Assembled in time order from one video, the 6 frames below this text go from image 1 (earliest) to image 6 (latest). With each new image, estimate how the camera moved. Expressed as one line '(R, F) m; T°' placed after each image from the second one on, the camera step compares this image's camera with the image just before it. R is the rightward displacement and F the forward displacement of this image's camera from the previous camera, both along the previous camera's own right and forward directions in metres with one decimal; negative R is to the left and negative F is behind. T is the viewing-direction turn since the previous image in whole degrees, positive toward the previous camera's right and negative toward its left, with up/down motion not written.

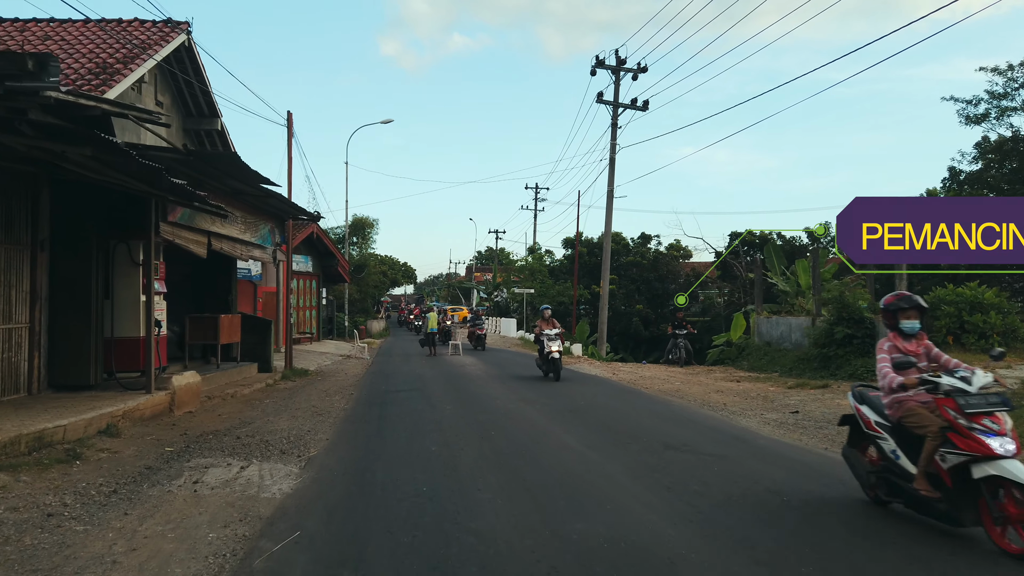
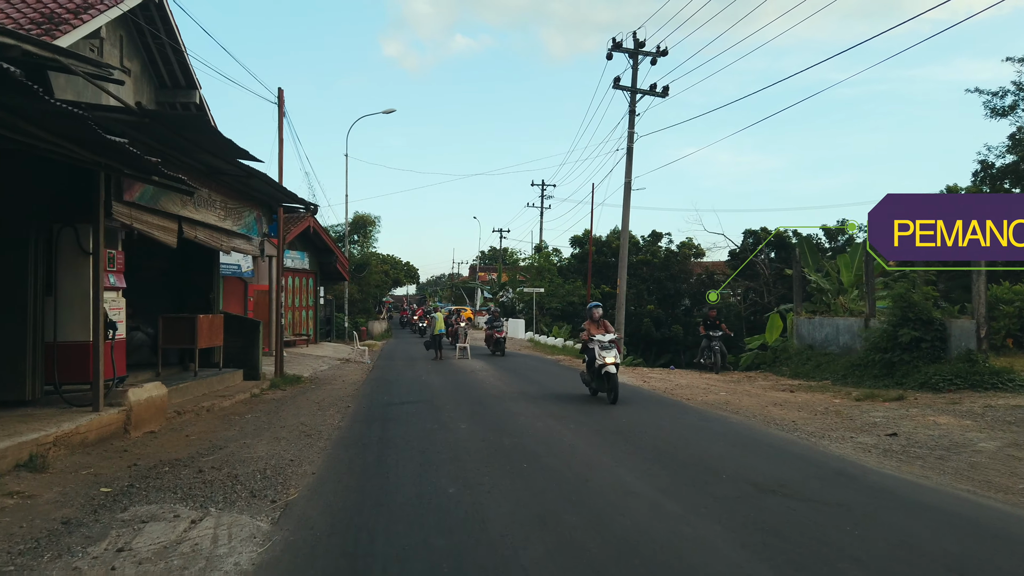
(-0.4, +1.9) m; 0°
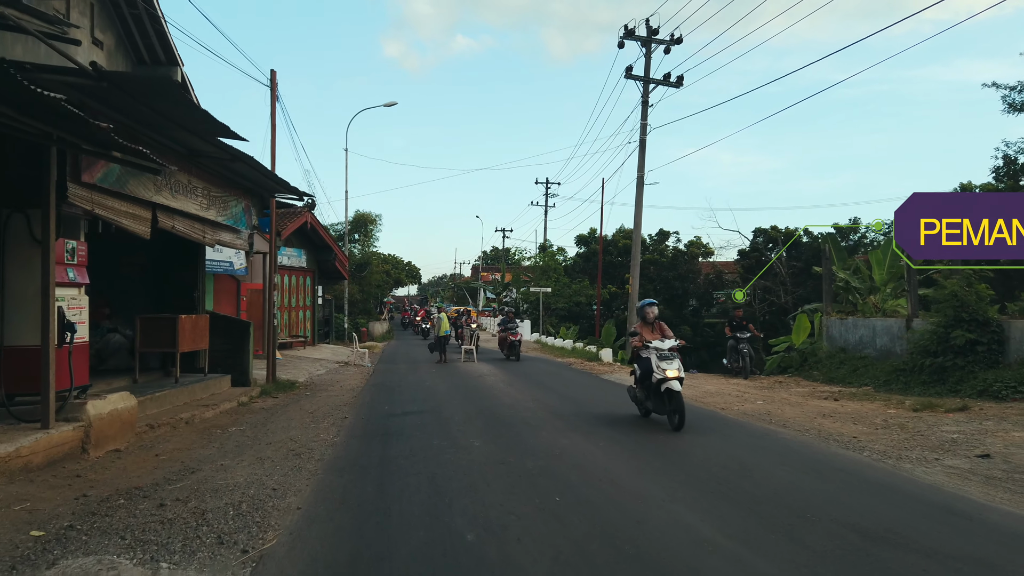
(-0.2, +1.3) m; 0°
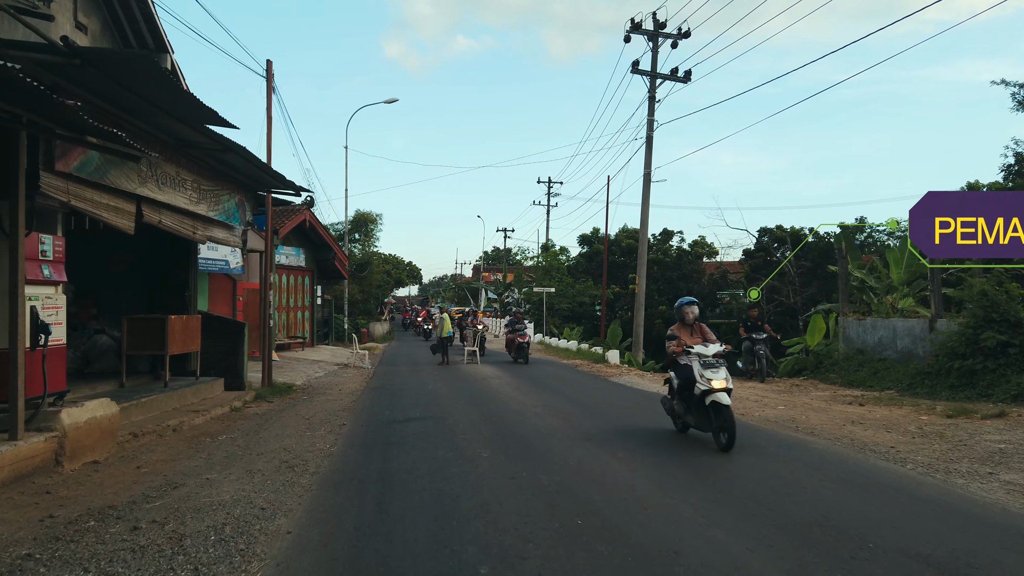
(-0.1, +0.6) m; 0°
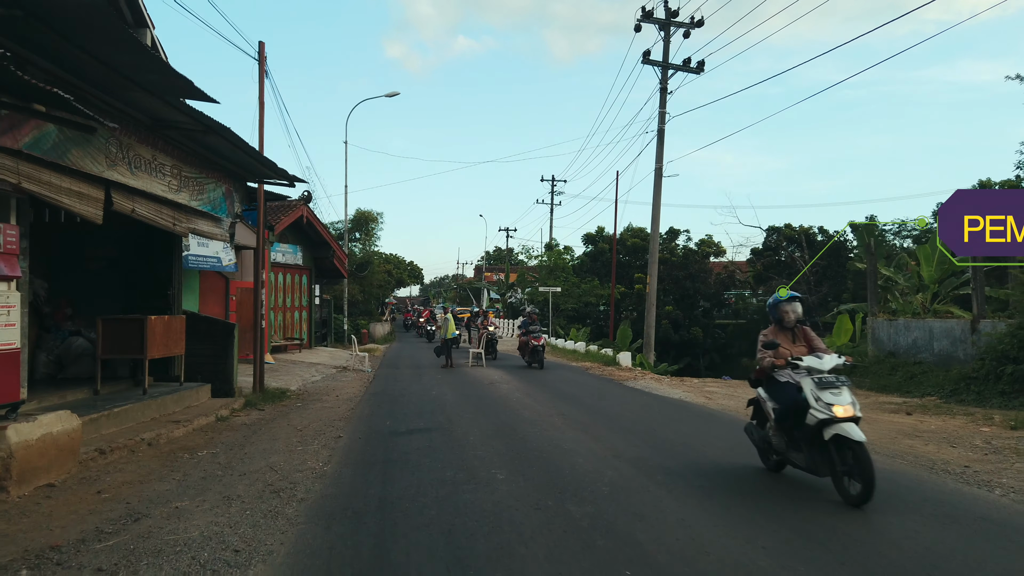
(-0.2, +1.0) m; 0°
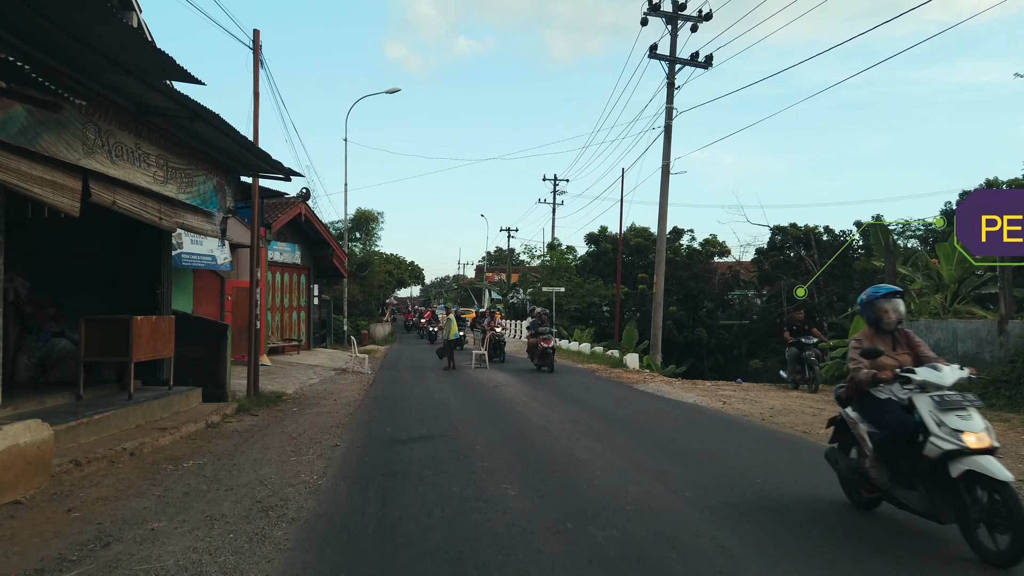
(-0.1, +0.6) m; 0°
